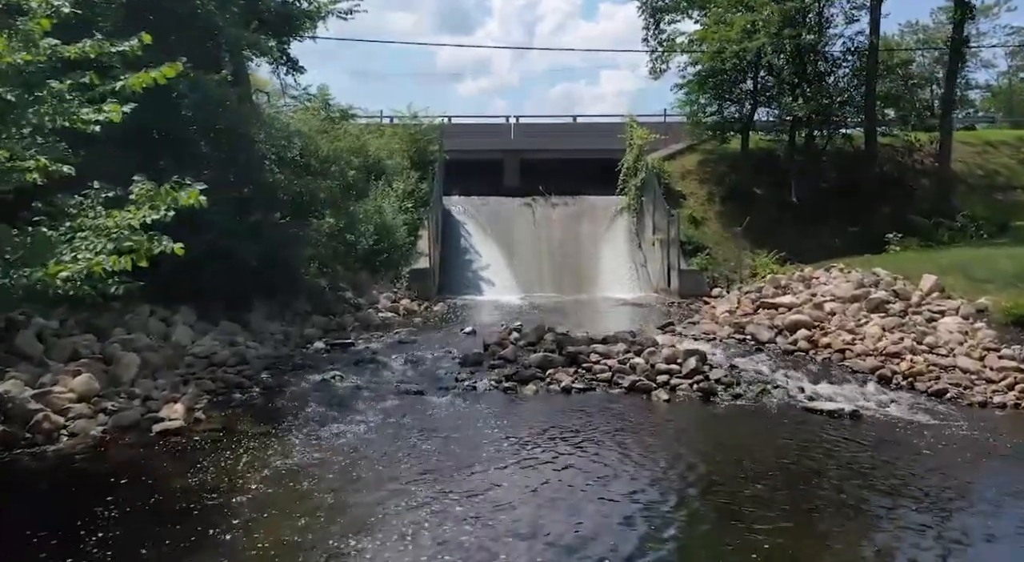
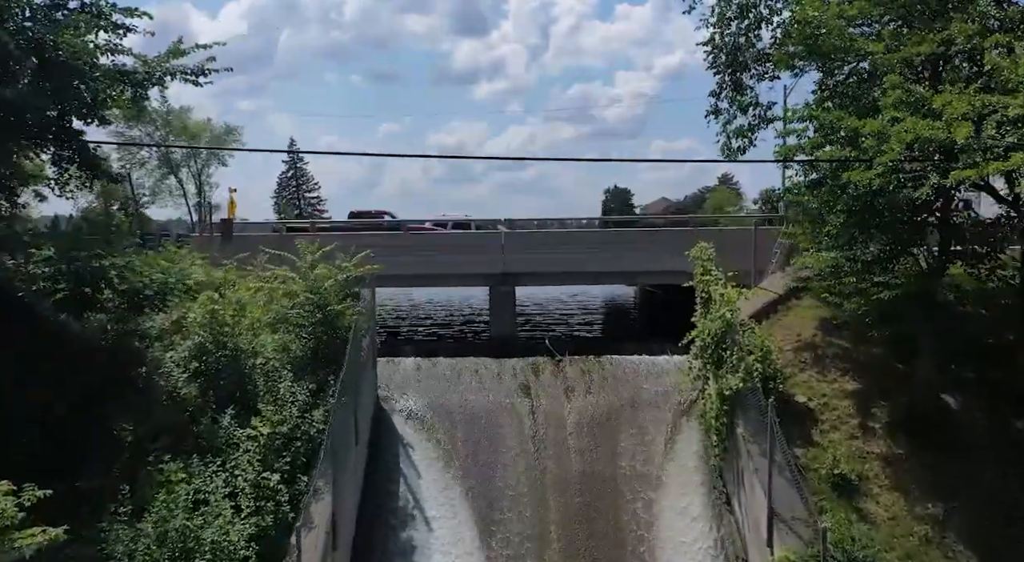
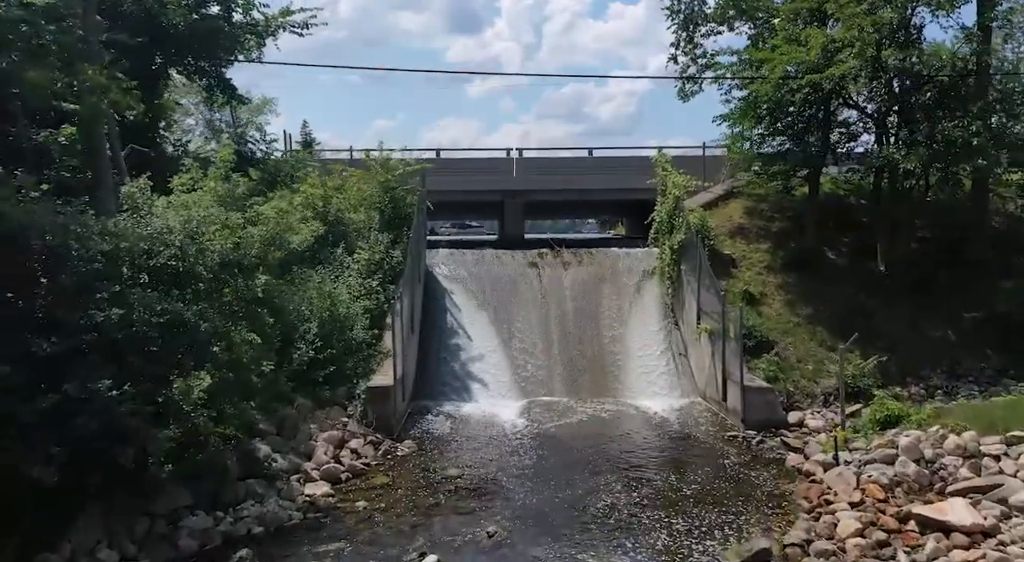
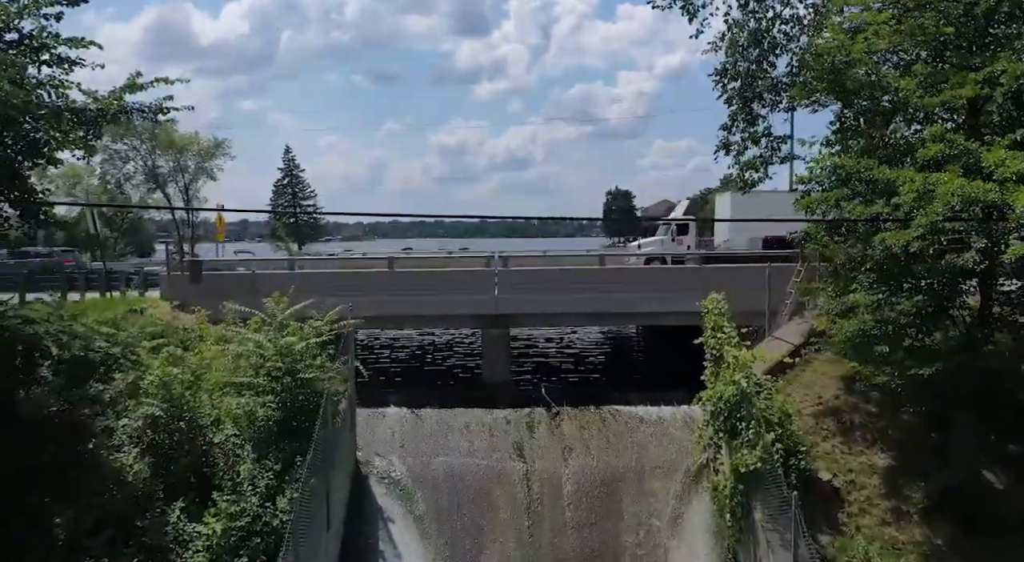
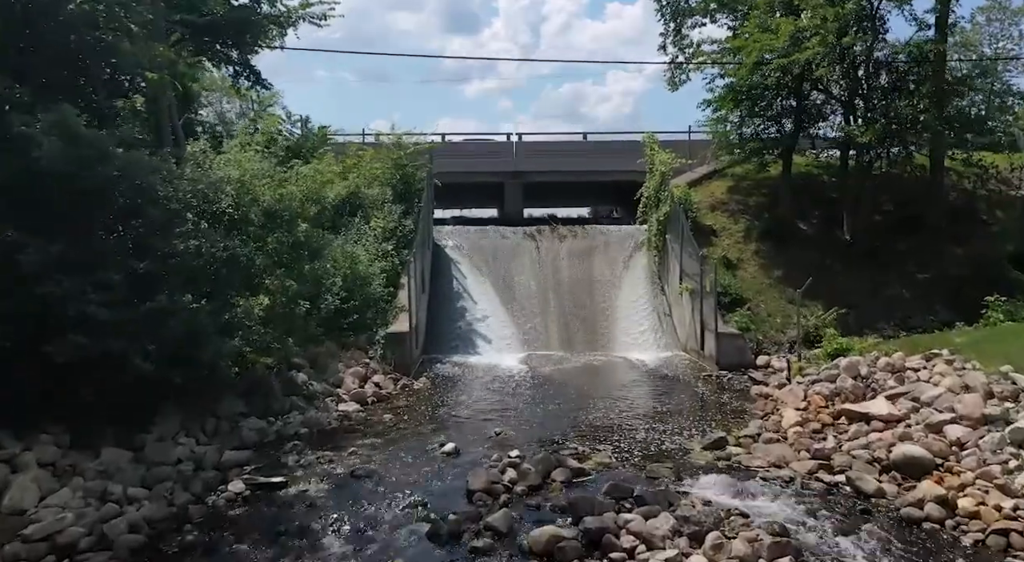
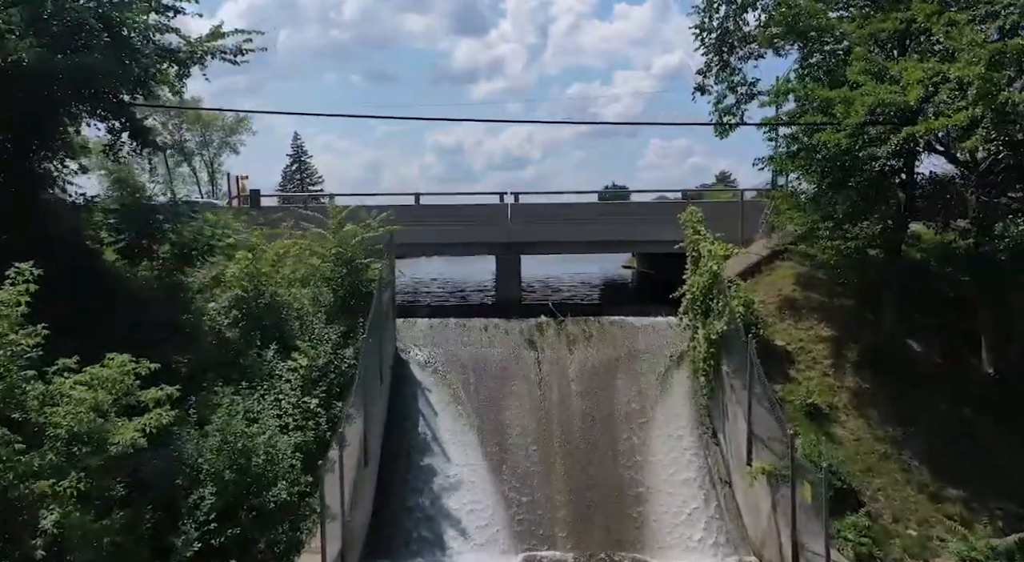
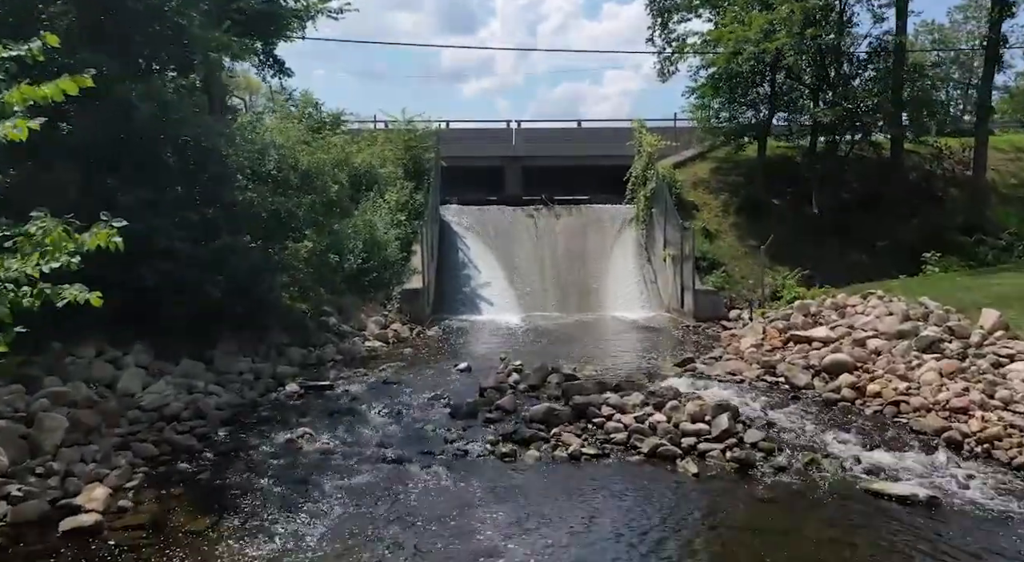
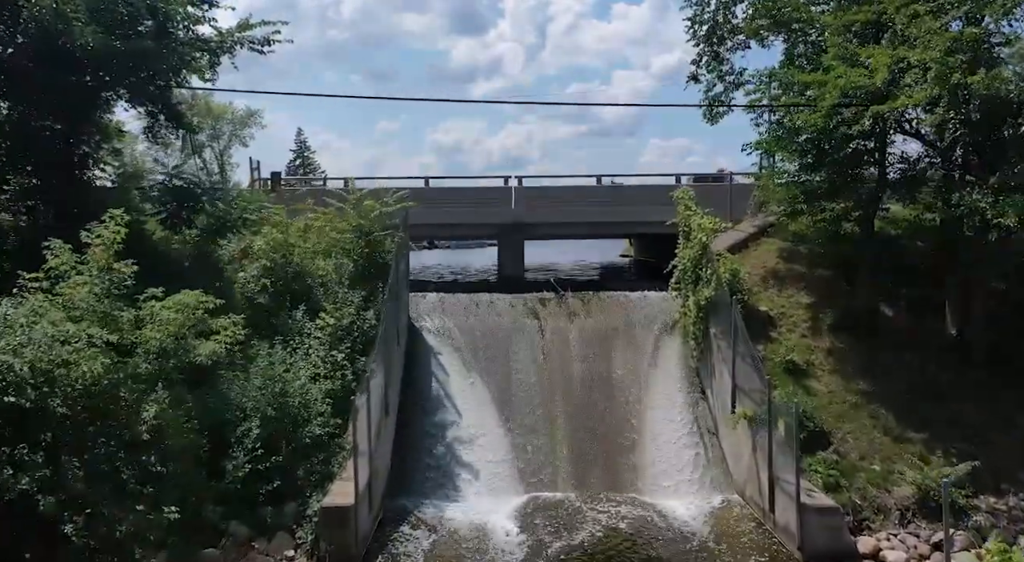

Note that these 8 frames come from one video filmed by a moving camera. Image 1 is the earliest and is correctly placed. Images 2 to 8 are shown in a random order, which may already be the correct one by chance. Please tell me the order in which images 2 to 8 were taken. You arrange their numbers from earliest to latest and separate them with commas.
7, 5, 3, 8, 6, 2, 4
